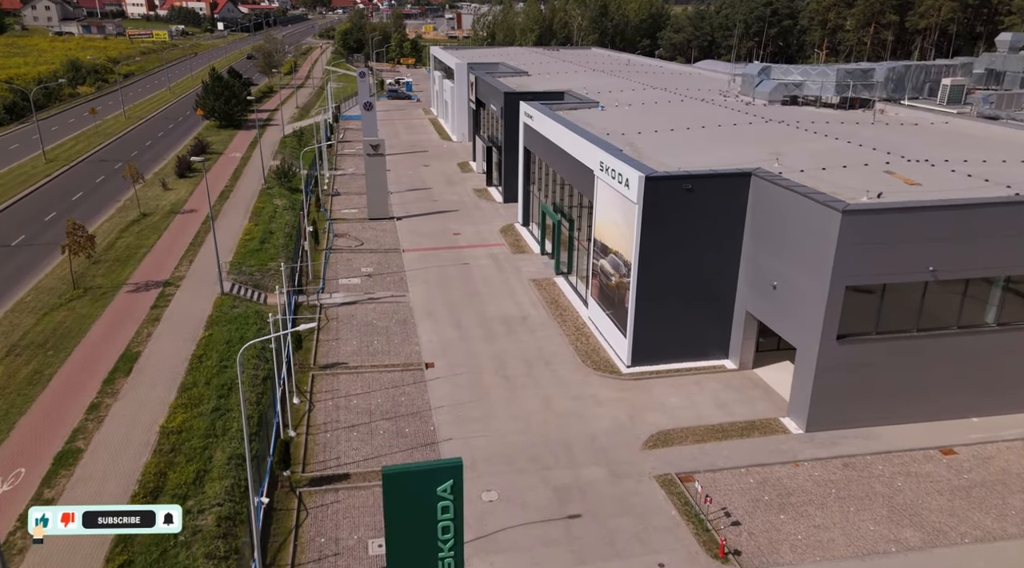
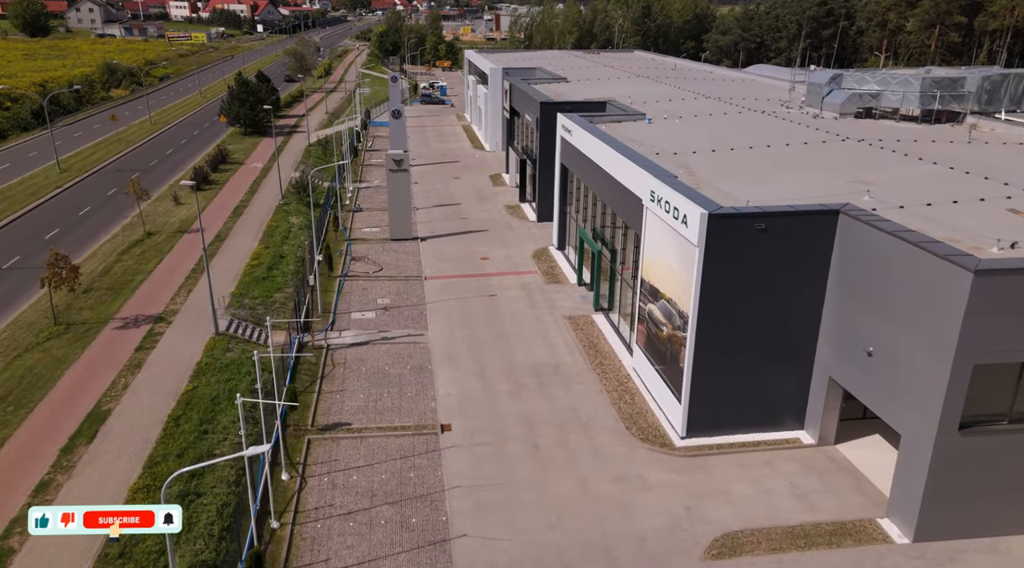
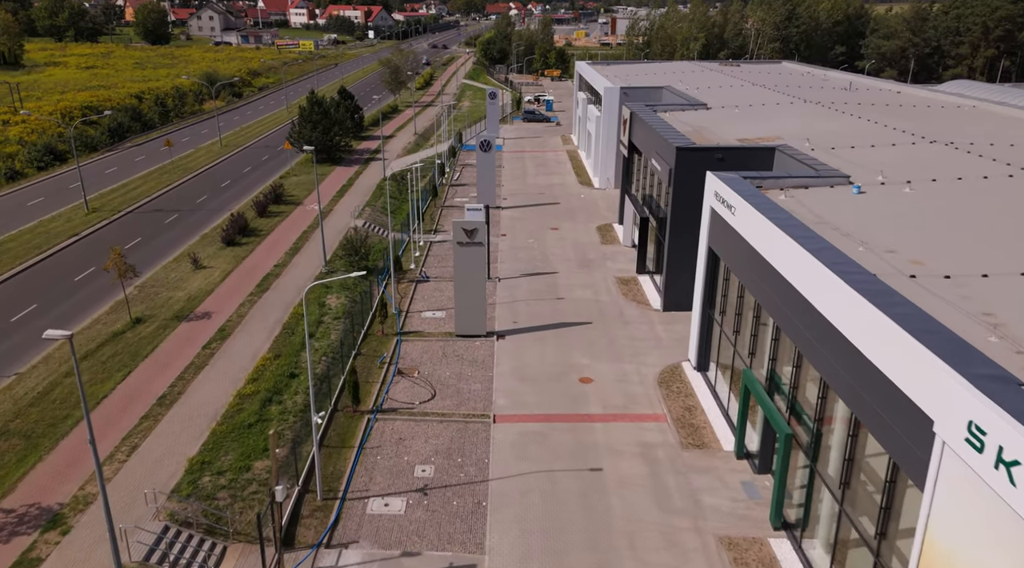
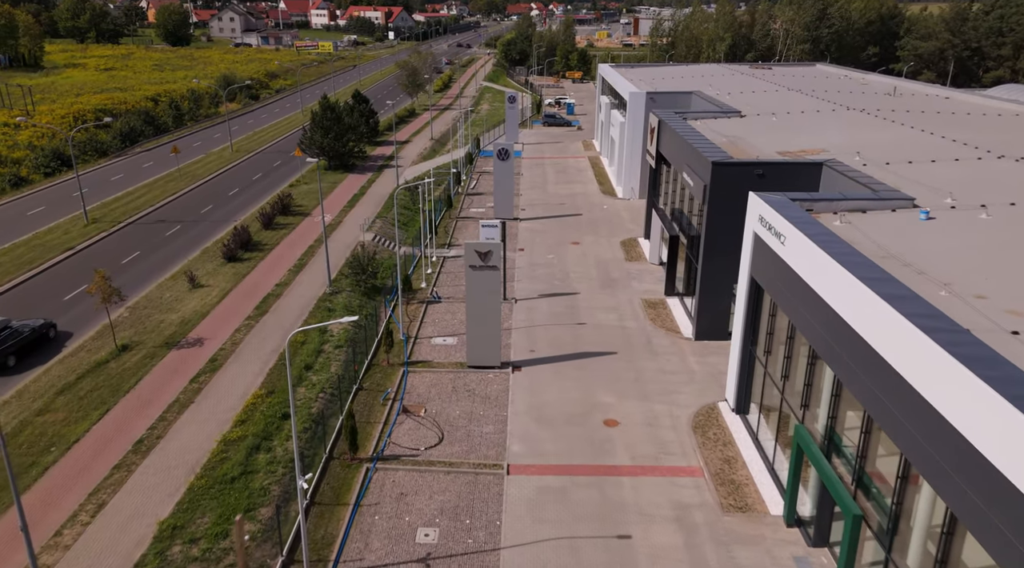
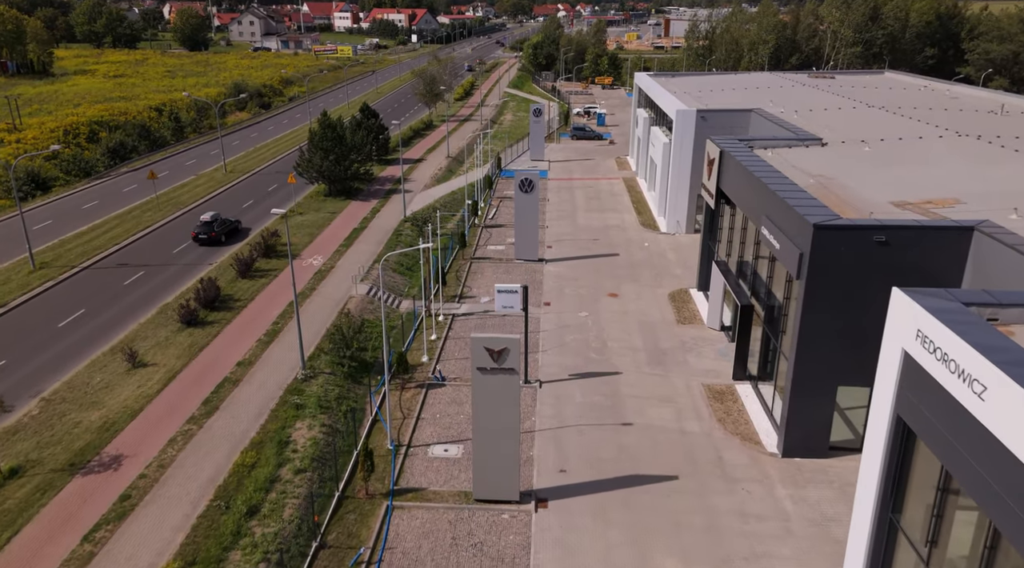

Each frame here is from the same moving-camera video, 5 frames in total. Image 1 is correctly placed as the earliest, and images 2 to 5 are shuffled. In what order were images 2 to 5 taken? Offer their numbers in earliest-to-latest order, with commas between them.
2, 3, 4, 5
